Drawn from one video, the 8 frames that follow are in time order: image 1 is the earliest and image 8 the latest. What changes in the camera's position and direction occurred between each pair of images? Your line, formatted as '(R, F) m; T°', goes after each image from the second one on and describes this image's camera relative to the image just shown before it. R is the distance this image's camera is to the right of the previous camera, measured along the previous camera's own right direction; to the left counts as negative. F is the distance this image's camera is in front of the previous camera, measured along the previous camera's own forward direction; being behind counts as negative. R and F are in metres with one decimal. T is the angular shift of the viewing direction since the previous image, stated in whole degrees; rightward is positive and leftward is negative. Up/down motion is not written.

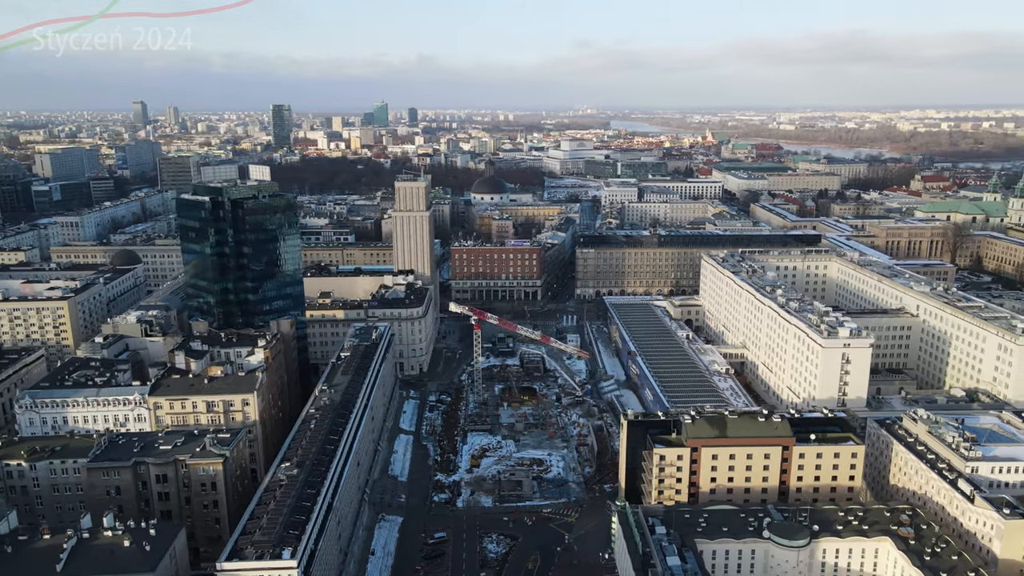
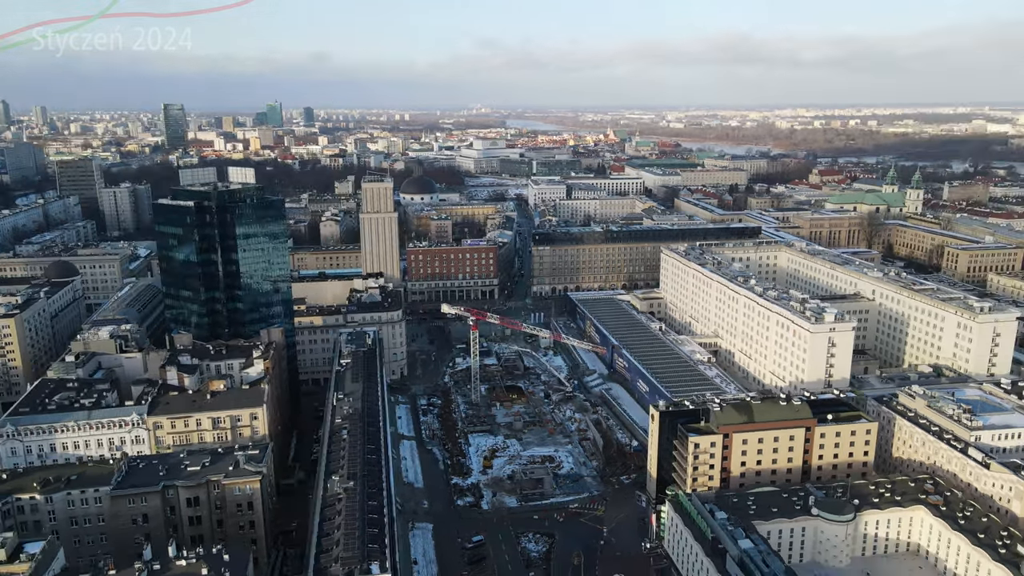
(-7.7, +0.7) m; +8°
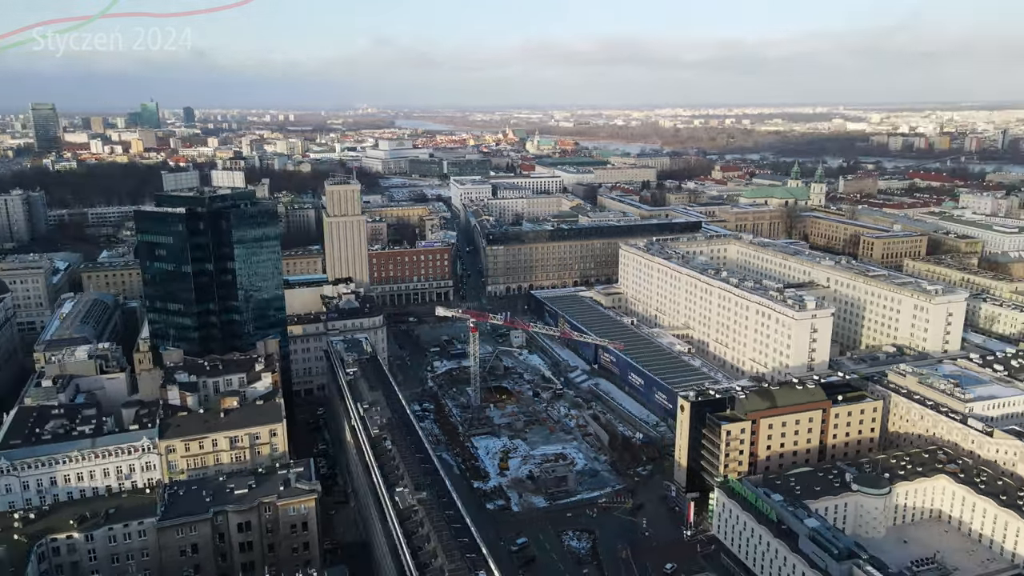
(-8.3, +0.8) m; +8°
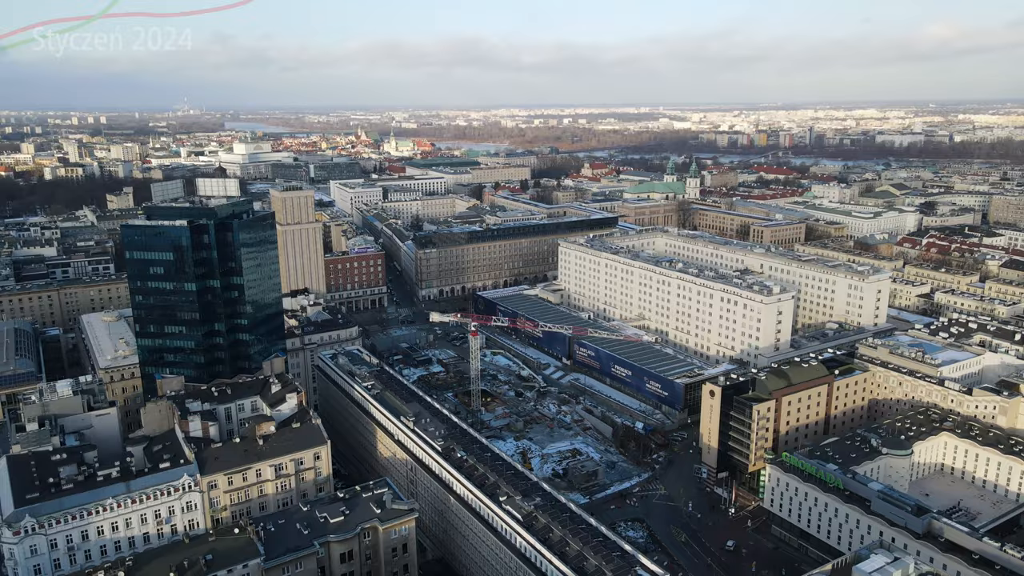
(-11.8, +1.4) m; +12°
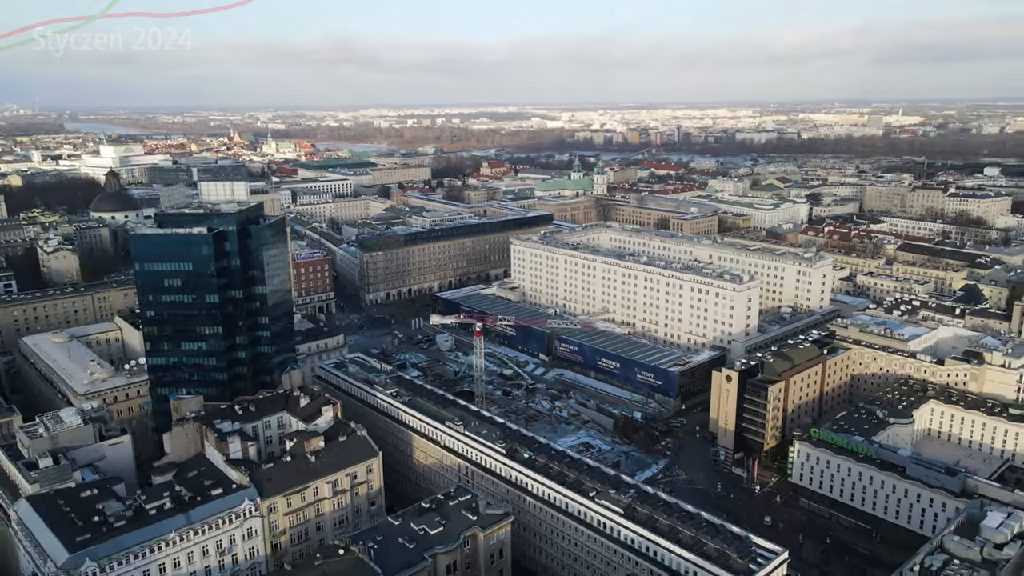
(-9.7, +1.0) m; +10°
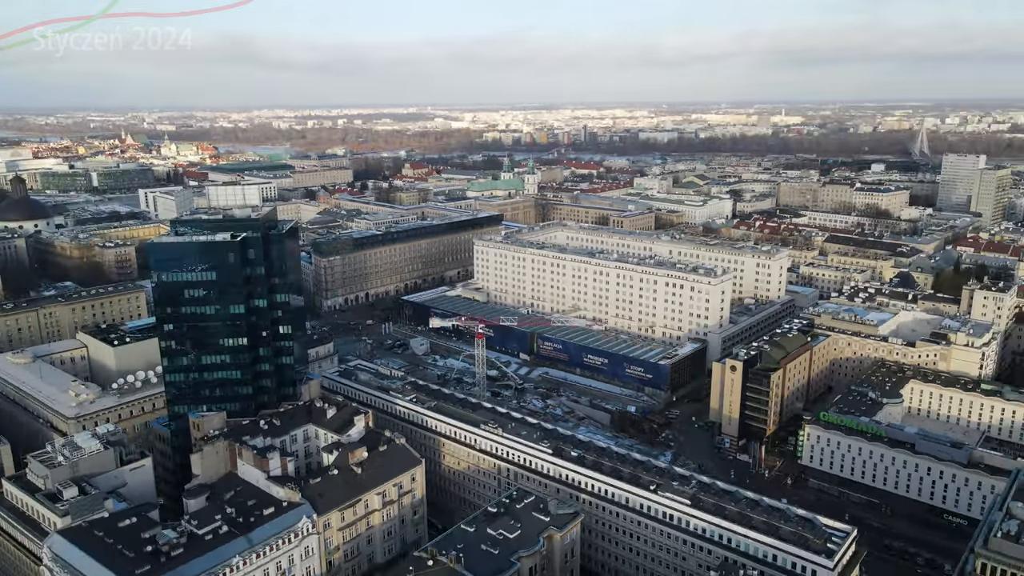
(-7.2, +0.6) m; +7°
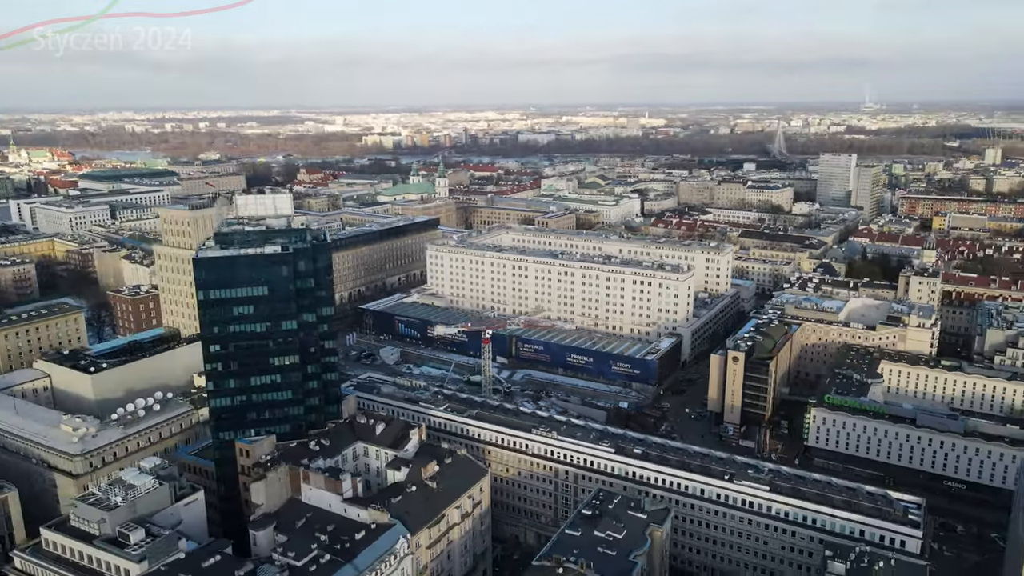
(-9.6, +0.9) m; +10°
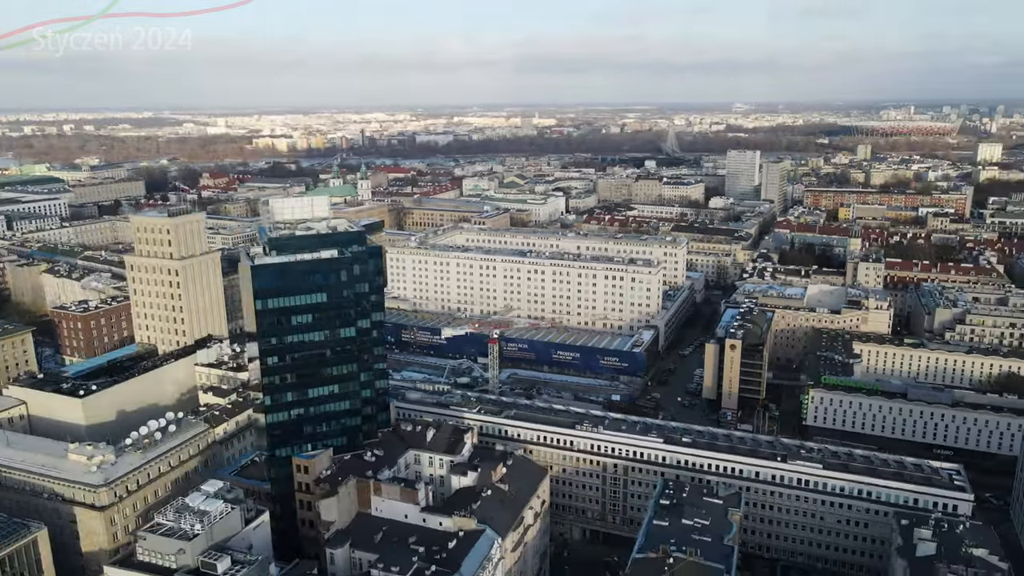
(-8.3, +0.7) m; +8°
